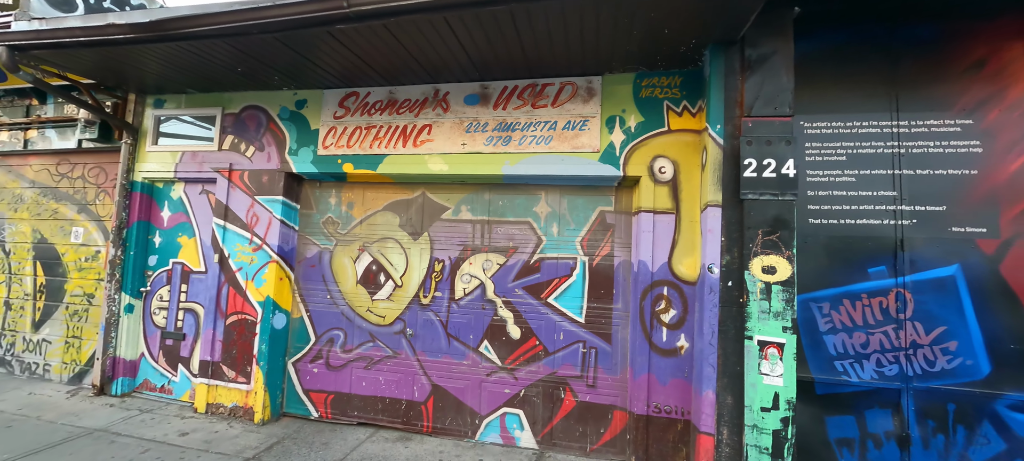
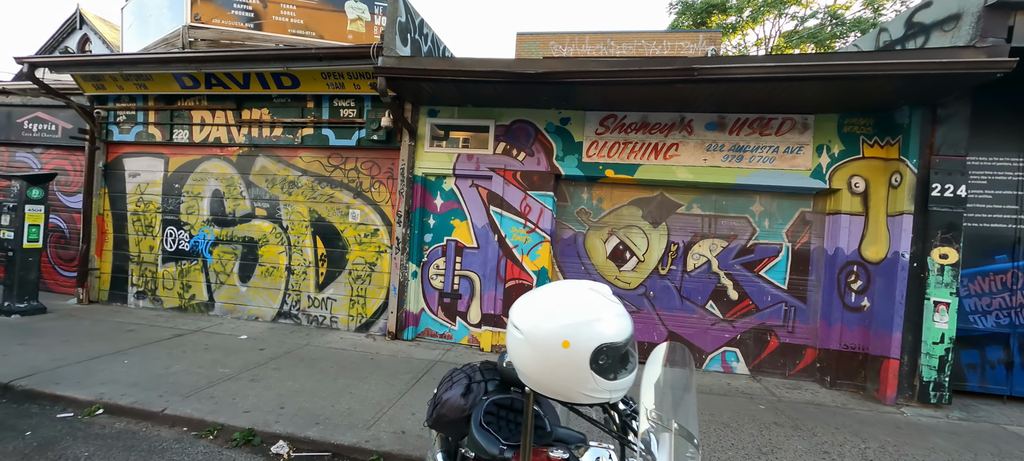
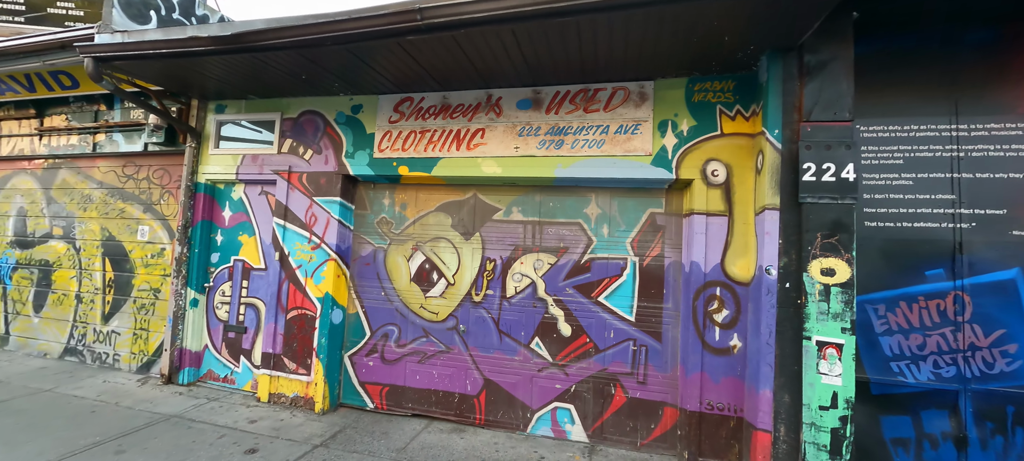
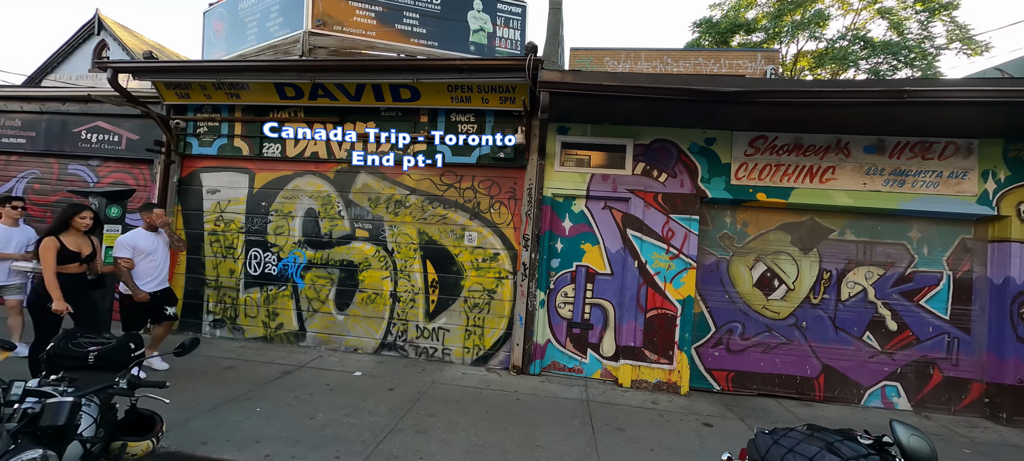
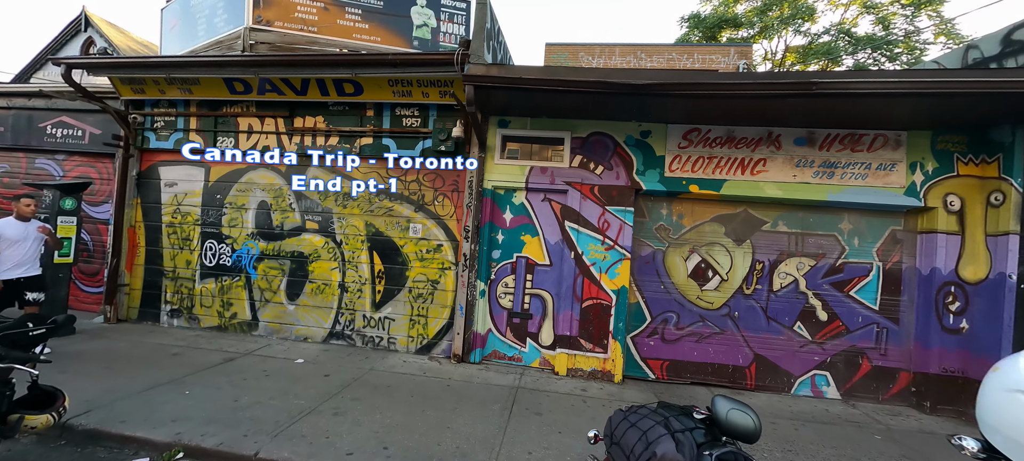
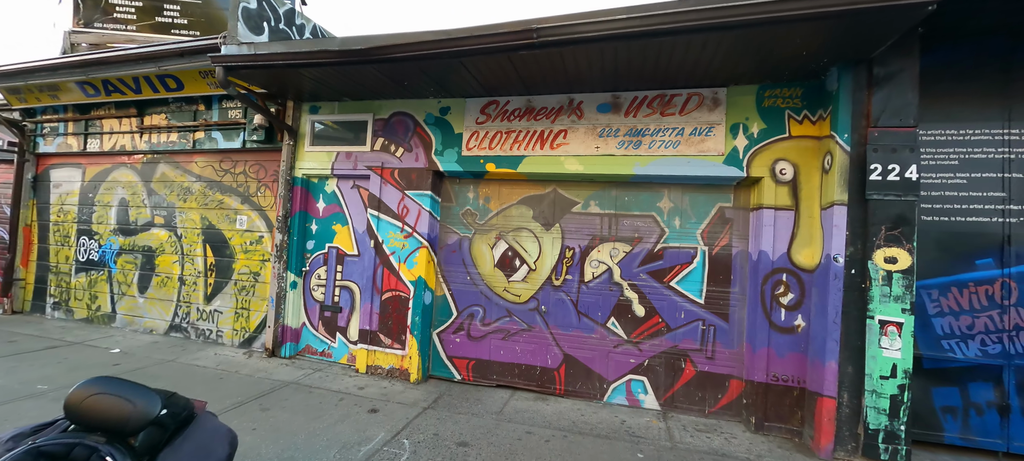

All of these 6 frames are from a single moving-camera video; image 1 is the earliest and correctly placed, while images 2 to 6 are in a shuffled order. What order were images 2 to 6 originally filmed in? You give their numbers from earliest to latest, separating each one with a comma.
3, 6, 2, 5, 4
